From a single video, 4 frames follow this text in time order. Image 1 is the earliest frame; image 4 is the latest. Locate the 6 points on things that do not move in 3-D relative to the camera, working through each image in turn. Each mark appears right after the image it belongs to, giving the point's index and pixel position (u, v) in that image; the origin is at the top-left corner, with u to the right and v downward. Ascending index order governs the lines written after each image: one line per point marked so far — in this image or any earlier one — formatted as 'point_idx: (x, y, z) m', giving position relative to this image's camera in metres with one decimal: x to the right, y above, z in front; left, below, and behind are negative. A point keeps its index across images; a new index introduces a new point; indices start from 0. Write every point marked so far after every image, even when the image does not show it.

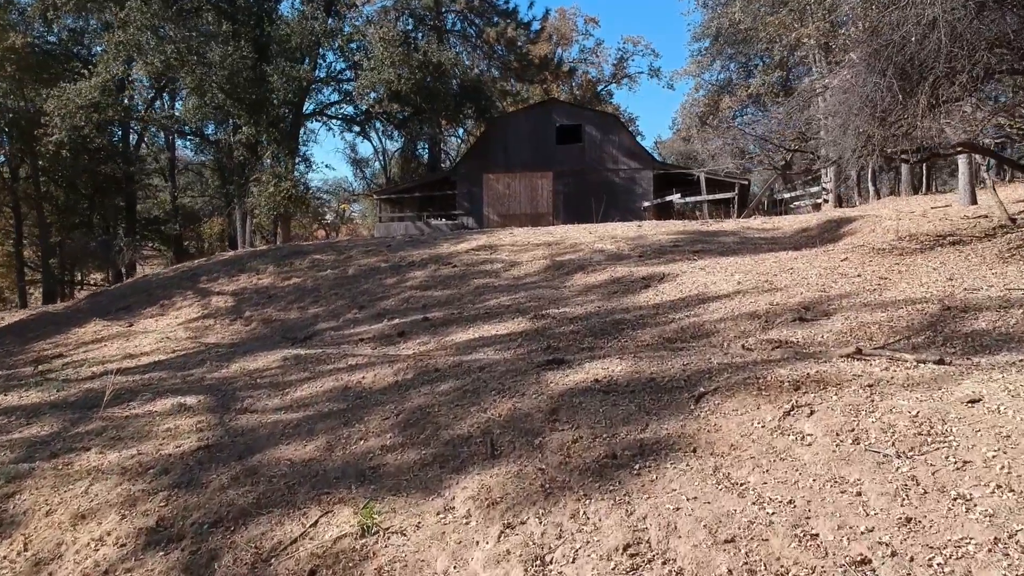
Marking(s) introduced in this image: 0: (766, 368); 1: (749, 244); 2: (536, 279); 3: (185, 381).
0: (+1.0, -0.4, +4.3) m
1: (+2.2, +0.4, +9.7) m
2: (+0.2, +0.1, +9.5) m
3: (-2.2, -0.6, +7.1) m
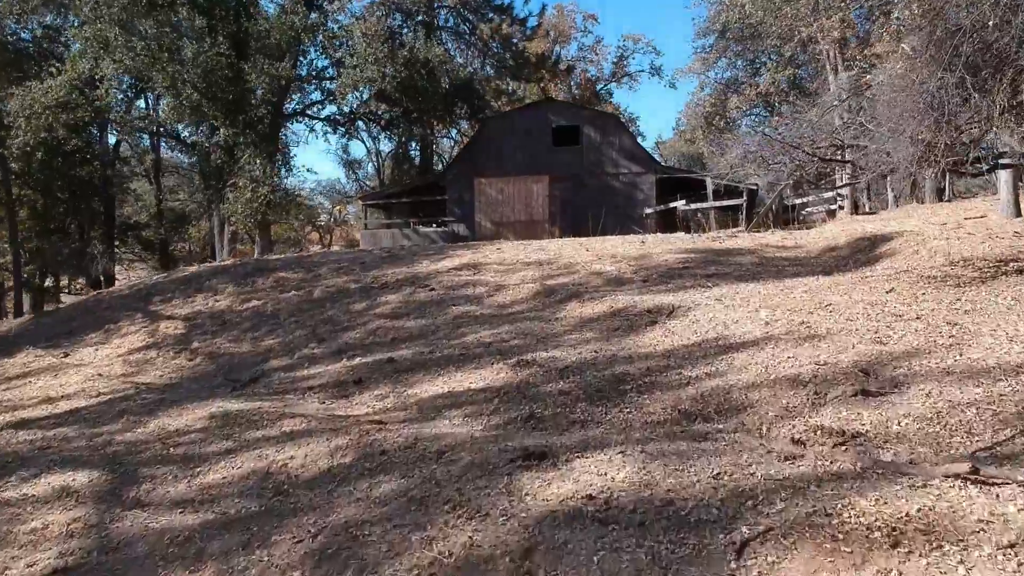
0: (+0.9, -0.6, +3.0) m
1: (+2.0, +0.2, +8.4) m
2: (+0.1, -0.1, +8.2) m
3: (-2.3, -0.9, +5.8) m
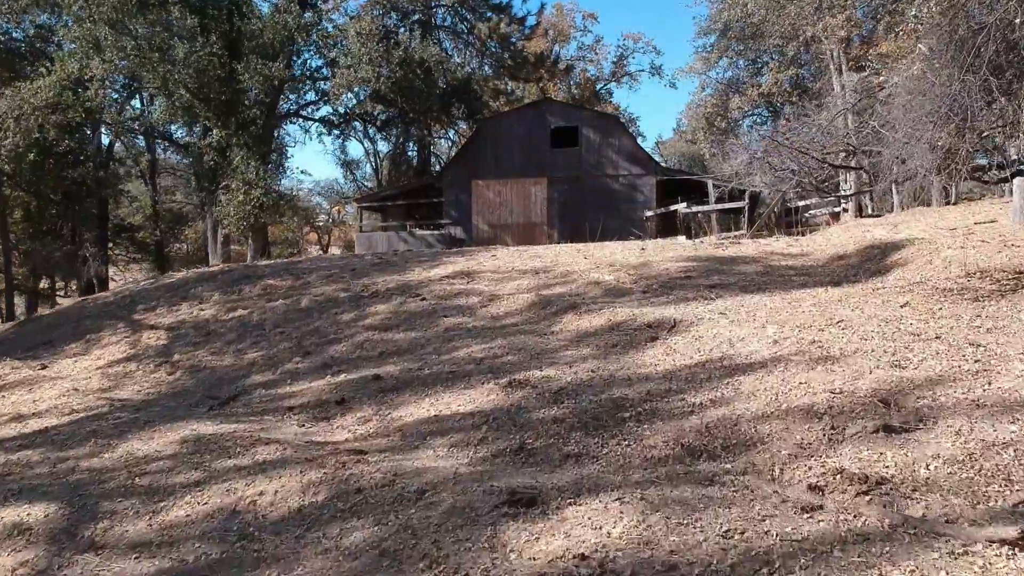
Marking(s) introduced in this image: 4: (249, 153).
0: (+0.9, -0.7, +2.6) m
1: (+2.0, +0.1, +8.0) m
2: (0.0, -0.2, +7.8) m
3: (-2.4, -1.0, +5.5) m
4: (-5.0, +2.5, +20.0) m
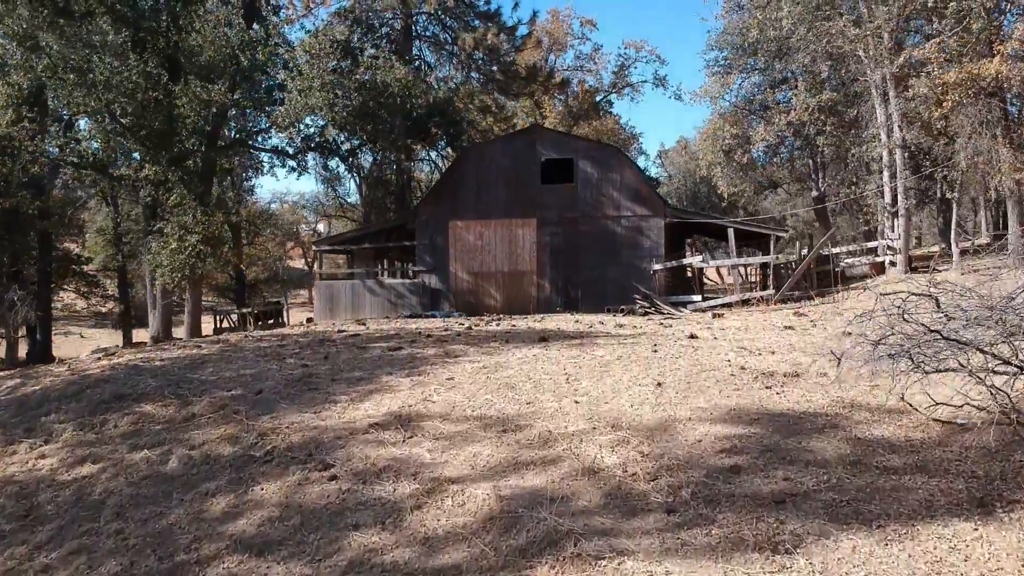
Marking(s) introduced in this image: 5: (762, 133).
0: (+0.6, -1.7, -0.4) m
1: (+1.7, -0.9, +5.0) m
2: (-0.2, -1.2, +4.8) m
3: (-2.6, -1.9, +2.5) m
4: (-5.2, +1.6, +17.0) m
5: (+4.3, +2.7, +18.4) m
